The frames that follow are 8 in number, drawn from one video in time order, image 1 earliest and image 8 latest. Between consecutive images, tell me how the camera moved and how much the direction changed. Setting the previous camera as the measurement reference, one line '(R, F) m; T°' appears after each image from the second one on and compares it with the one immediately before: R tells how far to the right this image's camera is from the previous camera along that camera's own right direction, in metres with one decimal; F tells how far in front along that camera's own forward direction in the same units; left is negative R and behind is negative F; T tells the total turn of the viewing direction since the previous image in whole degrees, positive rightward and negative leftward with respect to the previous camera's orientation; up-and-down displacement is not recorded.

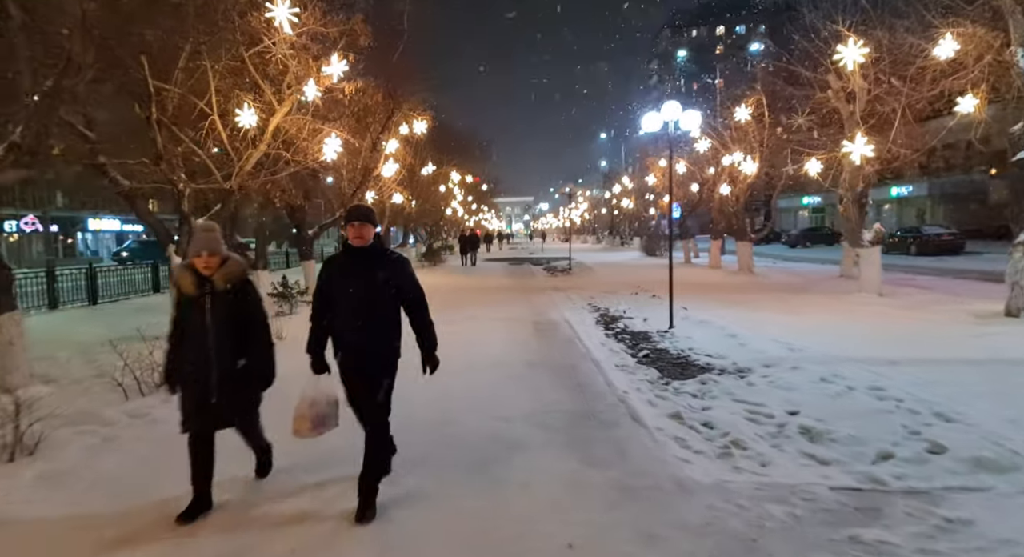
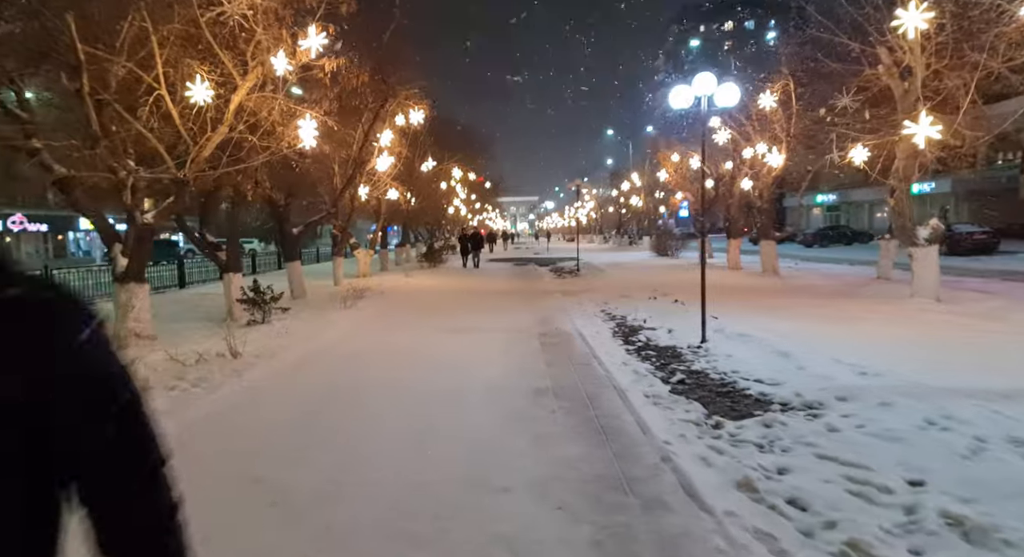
(0.0, +1.8) m; 0°
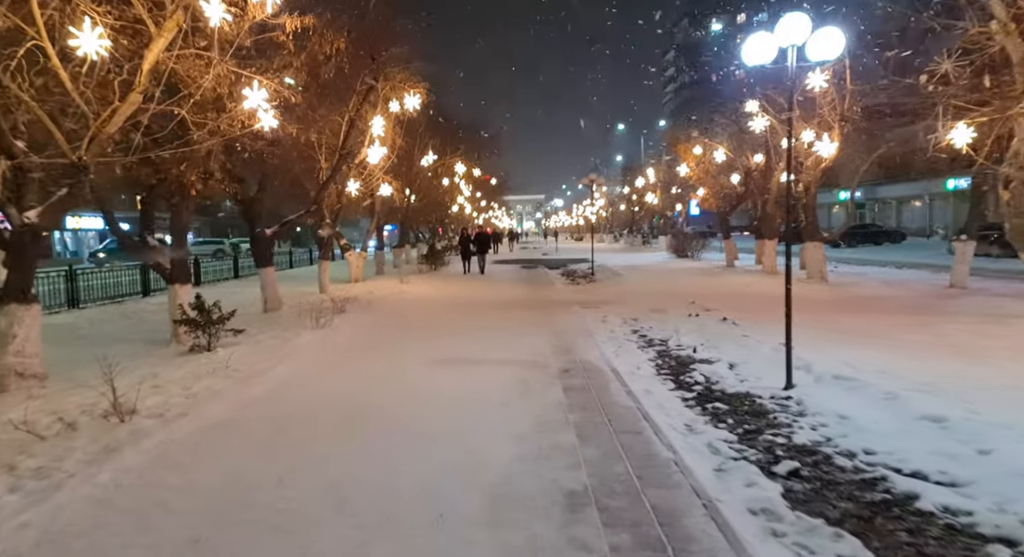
(-0.1, +2.6) m; -1°
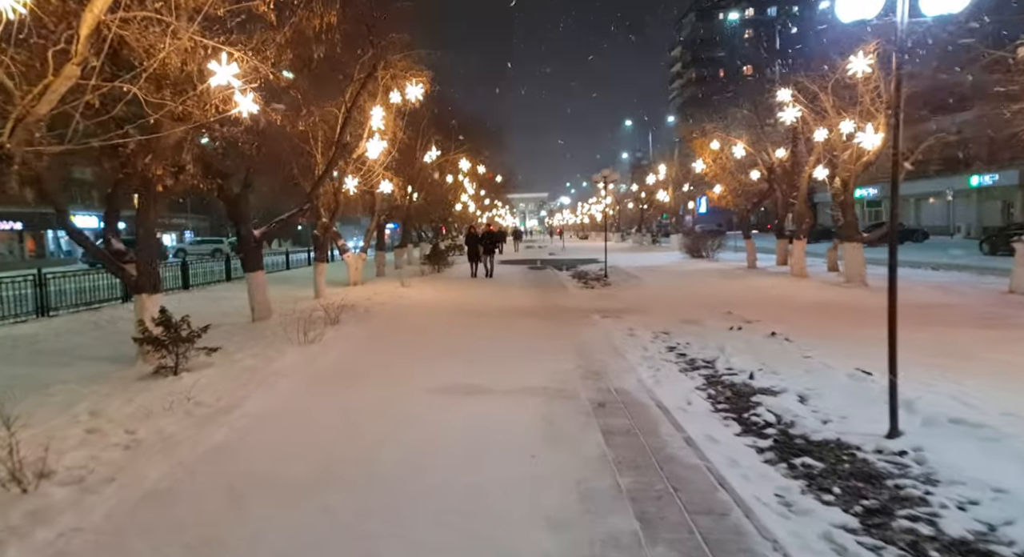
(-0.2, +1.5) m; 0°
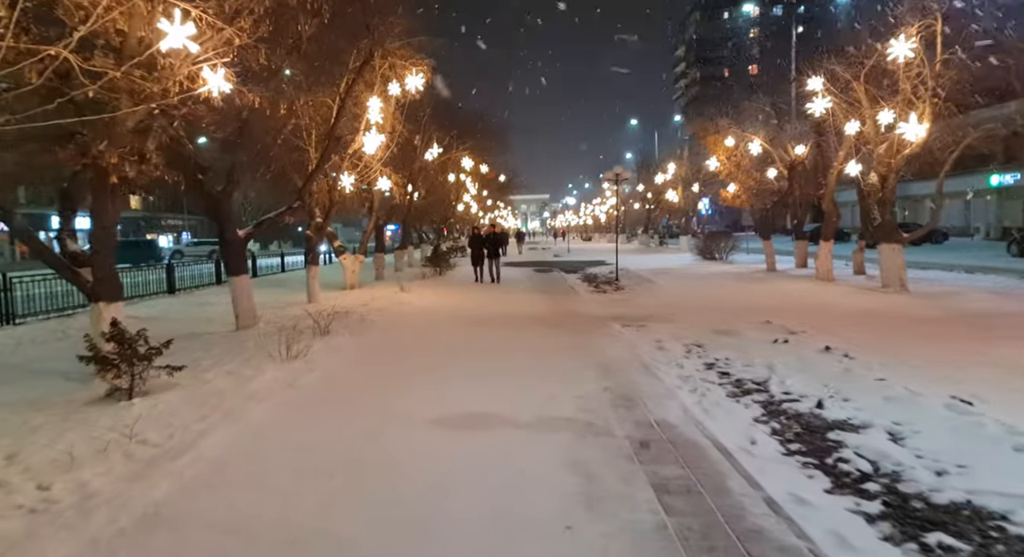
(-0.2, +1.3) m; 0°
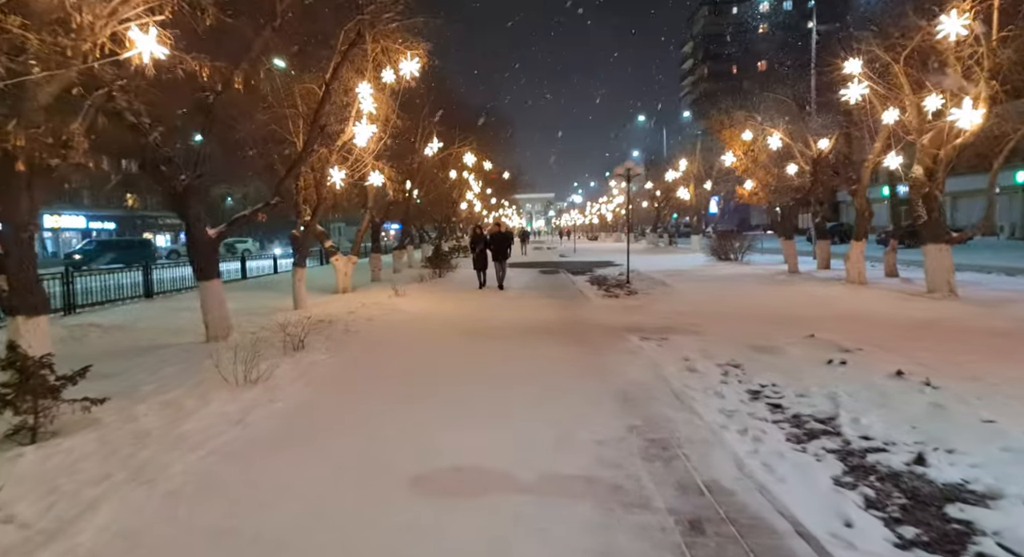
(0.0, +1.5) m; 0°
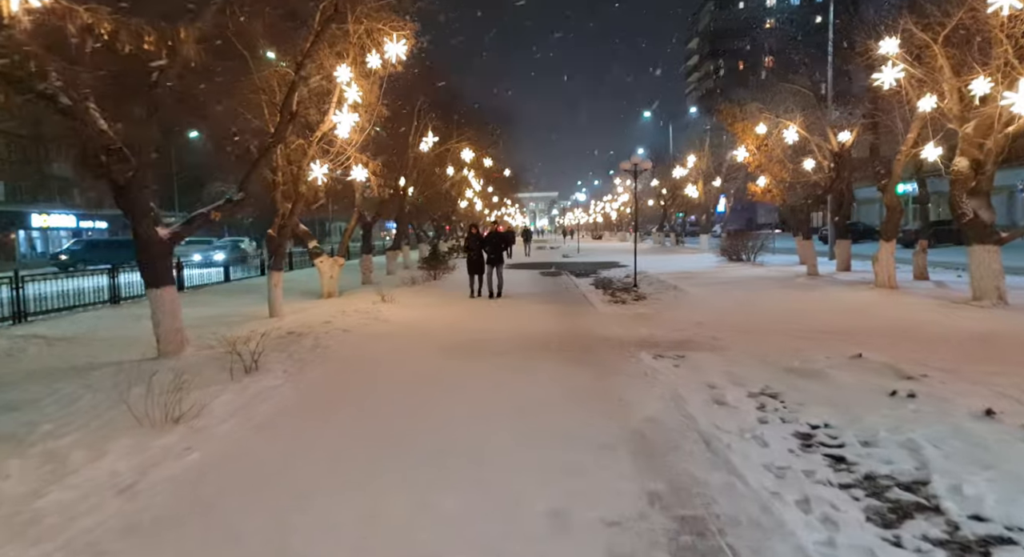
(+0.2, +1.5) m; 0°
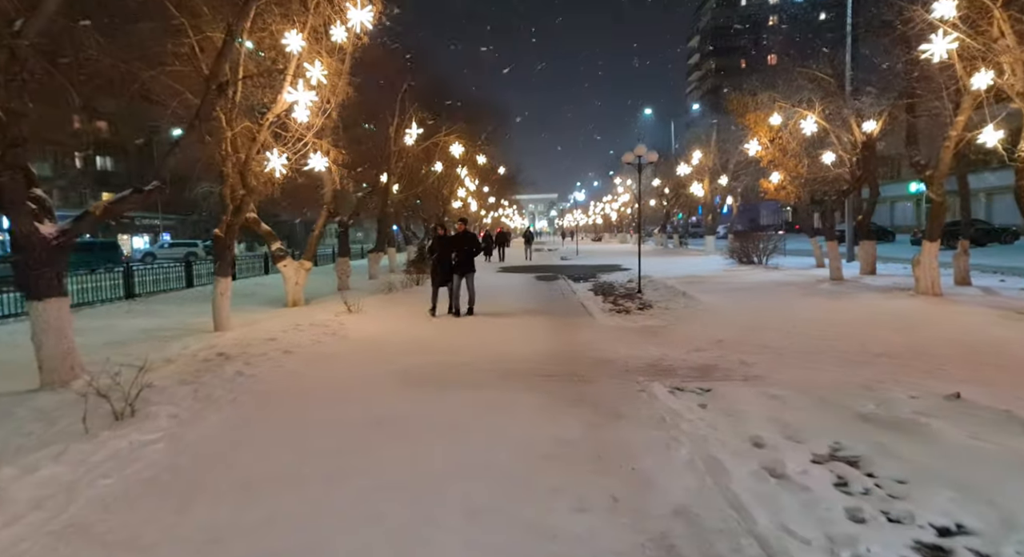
(+0.3, +2.1) m; 0°
